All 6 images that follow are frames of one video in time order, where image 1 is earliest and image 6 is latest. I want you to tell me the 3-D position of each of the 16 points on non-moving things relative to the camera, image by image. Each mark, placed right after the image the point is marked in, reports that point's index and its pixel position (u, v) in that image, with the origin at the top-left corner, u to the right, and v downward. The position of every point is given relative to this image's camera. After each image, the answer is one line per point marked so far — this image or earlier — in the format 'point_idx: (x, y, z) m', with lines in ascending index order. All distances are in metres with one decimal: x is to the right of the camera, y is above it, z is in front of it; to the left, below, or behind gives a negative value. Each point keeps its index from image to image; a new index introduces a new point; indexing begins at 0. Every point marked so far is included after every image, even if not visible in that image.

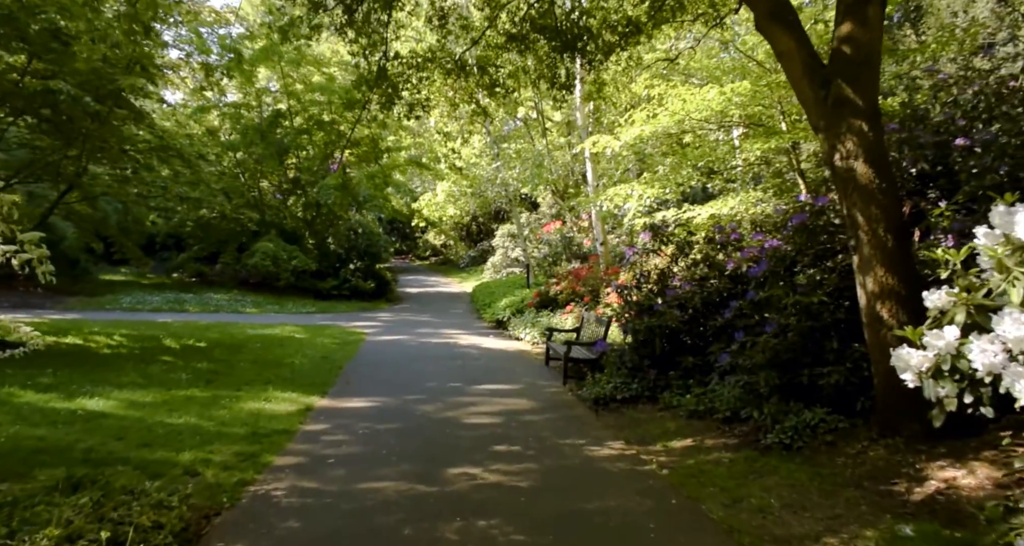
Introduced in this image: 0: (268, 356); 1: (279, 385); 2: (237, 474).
0: (-3.5, -1.2, +10.7) m
1: (-2.7, -1.3, +8.6) m
2: (-1.9, -1.4, +5.2) m
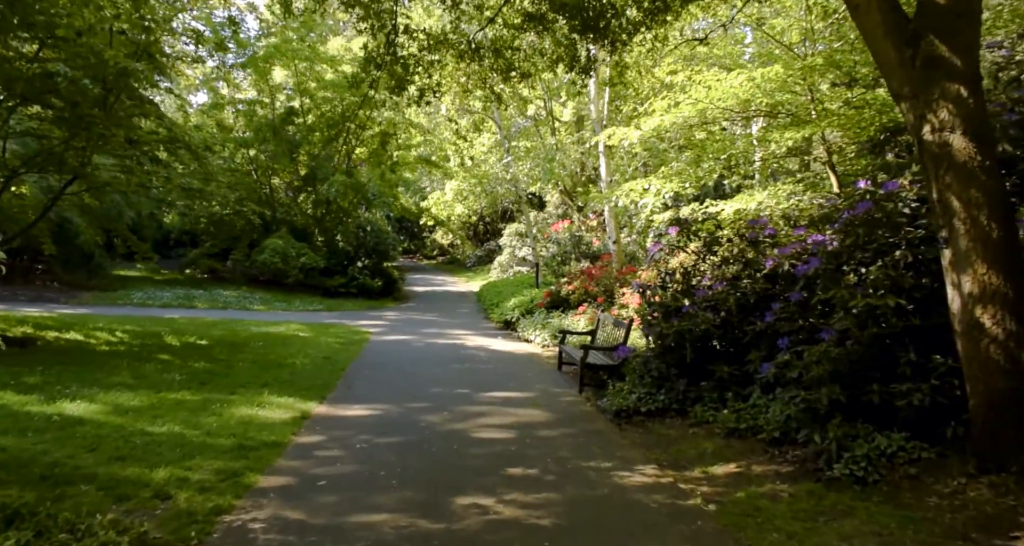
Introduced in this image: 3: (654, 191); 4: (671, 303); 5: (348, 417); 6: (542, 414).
0: (-3.3, -1.1, +9.9) m
1: (-2.5, -1.3, +7.8) m
2: (-1.8, -1.4, +4.4) m
3: (+2.4, +1.4, +12.2) m
4: (+1.6, -0.3, +7.6) m
5: (-1.5, -1.3, +6.8) m
6: (+0.3, -1.4, +7.0) m
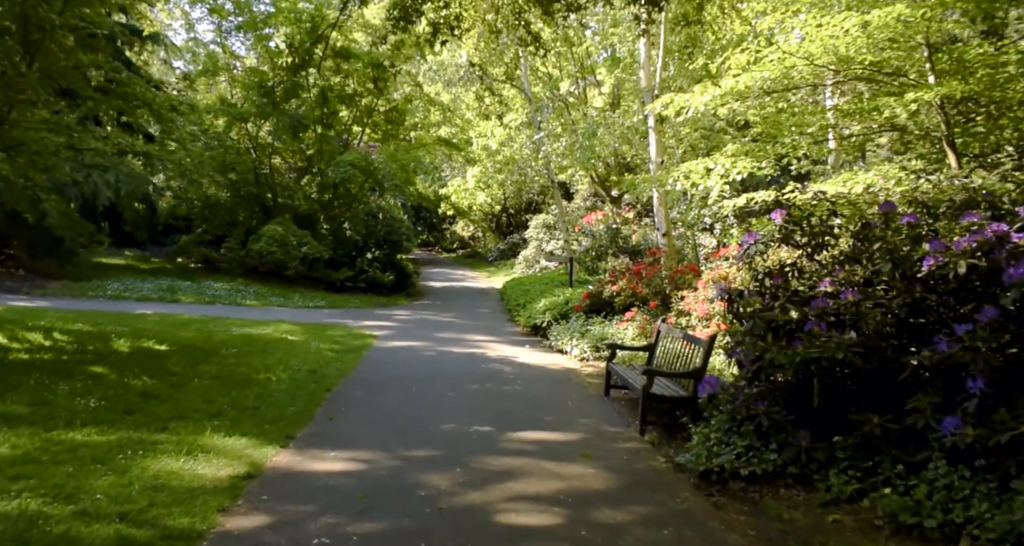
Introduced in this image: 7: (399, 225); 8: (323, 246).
0: (-3.0, -1.0, +7.9) m
1: (-2.2, -1.2, +5.7) m
2: (-1.6, -1.3, +2.3) m
3: (+2.8, +1.4, +9.9) m
4: (+1.9, -0.3, +5.4) m
5: (-1.3, -1.3, +4.7) m
6: (+0.6, -1.4, +4.9) m
7: (-2.9, +1.2, +18.5) m
8: (-4.6, +0.7, +17.9) m
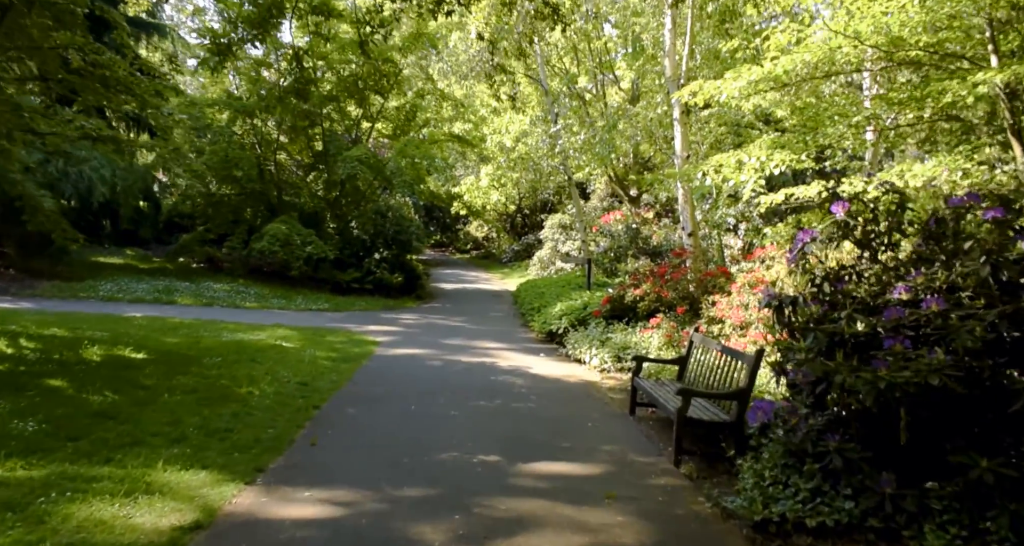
0: (-2.8, -1.0, +7.0) m
1: (-2.1, -1.2, +4.9) m
2: (-1.6, -1.3, +1.4) m
3: (+3.0, +1.4, +9.0) m
4: (+2.0, -0.3, +4.4) m
5: (-1.2, -1.3, +3.8) m
6: (+0.6, -1.4, +4.0) m
7: (-2.5, +1.2, +17.7) m
8: (-4.3, +0.7, +17.1) m
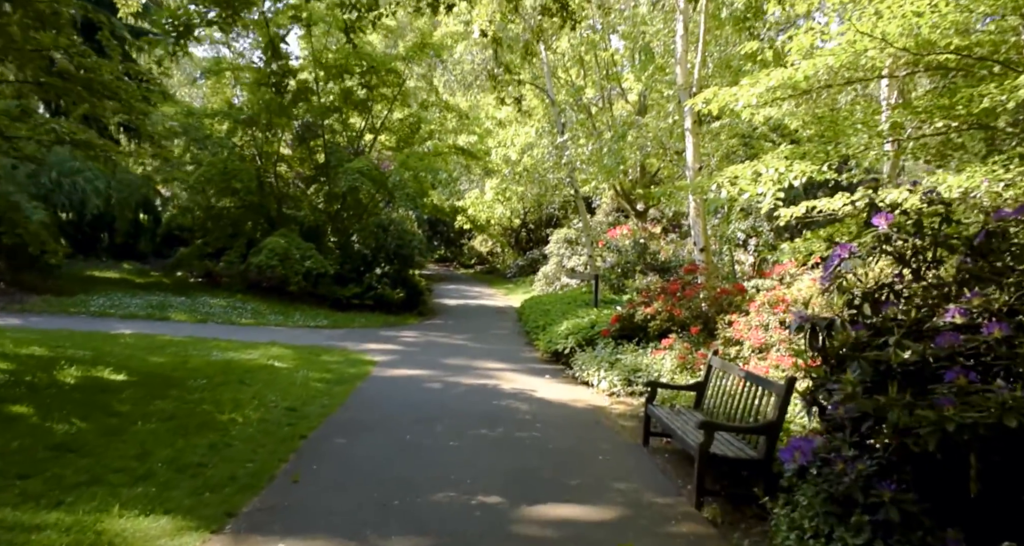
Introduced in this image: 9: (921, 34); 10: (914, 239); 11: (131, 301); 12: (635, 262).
0: (-2.8, -1.2, +6.5) m
1: (-2.1, -1.3, +4.4) m
2: (-1.6, -1.4, +0.9) m
3: (+3.1, +1.1, +8.5) m
4: (+2.0, -0.5, +3.9) m
5: (-1.2, -1.4, +3.3) m
6: (+0.6, -1.5, +3.4) m
7: (-2.4, +0.8, +17.2) m
8: (-4.2, +0.3, +16.6) m
9: (+4.0, +2.3, +7.1) m
10: (+2.5, +0.2, +4.5) m
11: (-7.1, -0.5, +13.6) m
12: (+2.7, +0.3, +16.3) m
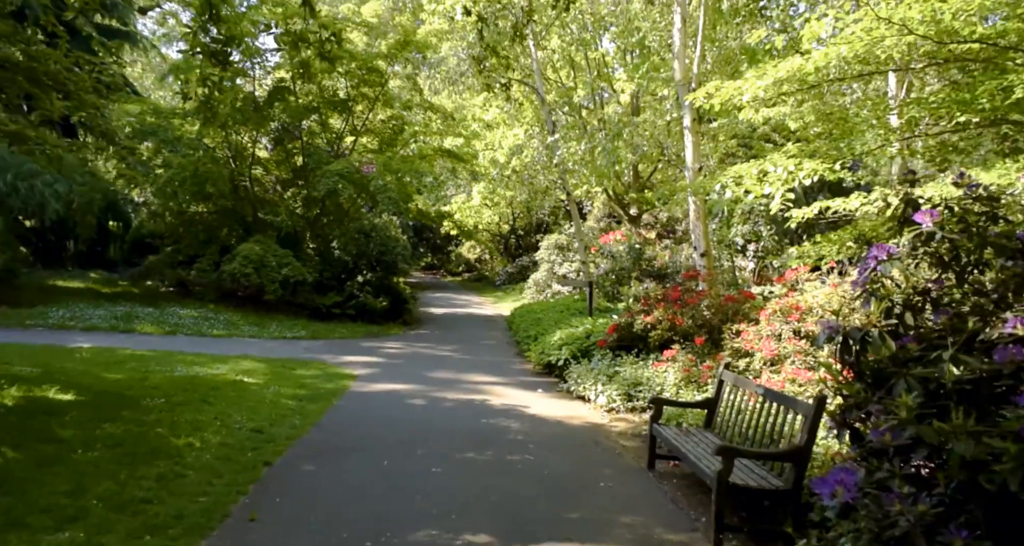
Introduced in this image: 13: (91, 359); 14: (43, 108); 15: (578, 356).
0: (-2.9, -1.3, +5.8) m
1: (-2.2, -1.3, +3.7) m
2: (-1.6, -1.4, +0.2) m
3: (+2.9, +1.1, +7.9) m
4: (+2.0, -0.5, +3.3) m
5: (-1.2, -1.4, +2.6) m
6: (+0.6, -1.5, +2.8) m
7: (-2.7, +0.6, +16.5) m
8: (-4.4, +0.1, +15.9) m
9: (+3.9, +2.3, +6.5) m
10: (+2.5, +0.2, +3.9) m
11: (-7.3, -0.7, +12.8) m
12: (+2.5, +0.1, +15.7) m
13: (-5.0, -1.0, +8.8) m
14: (-4.5, +1.6, +7.0) m
15: (+0.9, -1.1, +9.8) m
